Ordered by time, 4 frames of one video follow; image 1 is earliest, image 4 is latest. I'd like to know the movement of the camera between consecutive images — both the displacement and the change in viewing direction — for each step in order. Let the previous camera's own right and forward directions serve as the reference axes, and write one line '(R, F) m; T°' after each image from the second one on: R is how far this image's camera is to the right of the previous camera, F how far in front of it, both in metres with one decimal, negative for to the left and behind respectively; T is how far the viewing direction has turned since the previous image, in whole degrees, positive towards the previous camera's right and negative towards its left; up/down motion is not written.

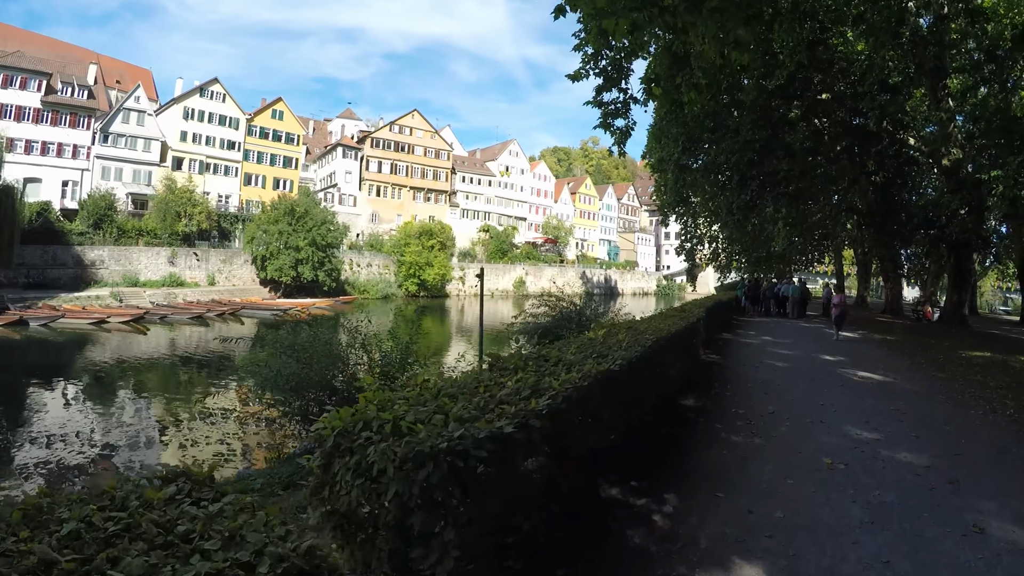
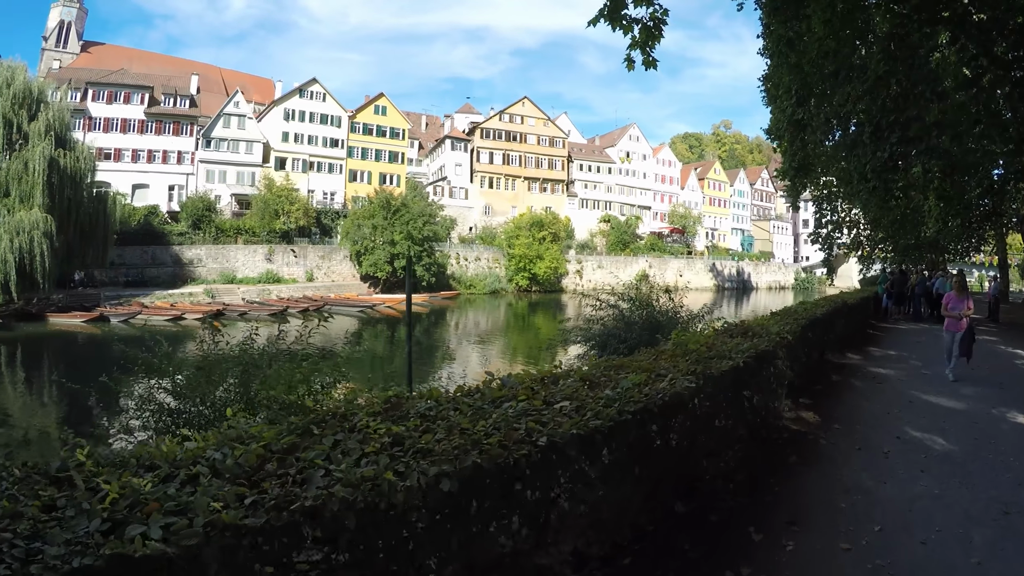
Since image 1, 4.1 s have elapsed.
(+1.4, +3.3) m; -11°
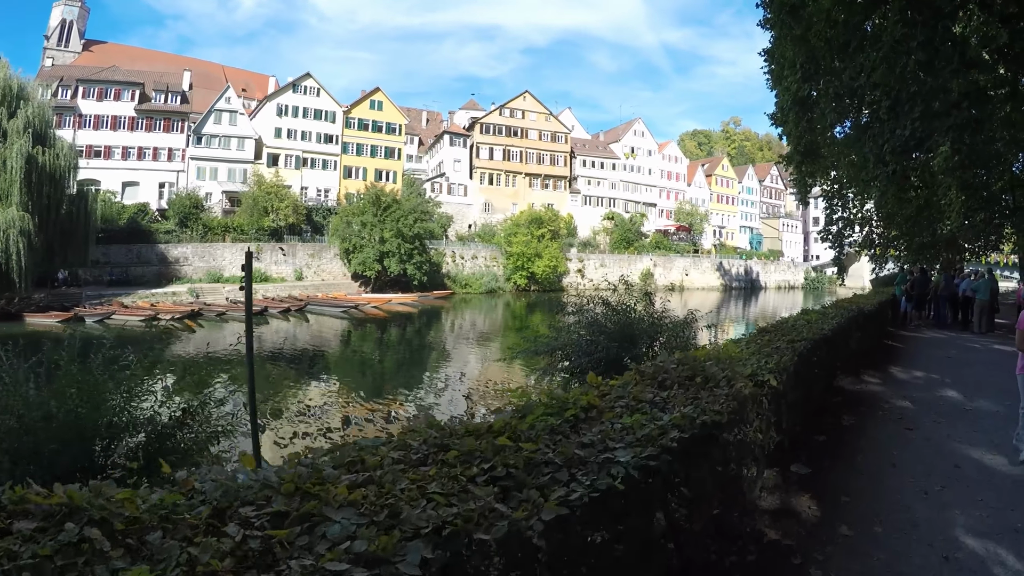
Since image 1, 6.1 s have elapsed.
(+0.7, +1.5) m; -1°
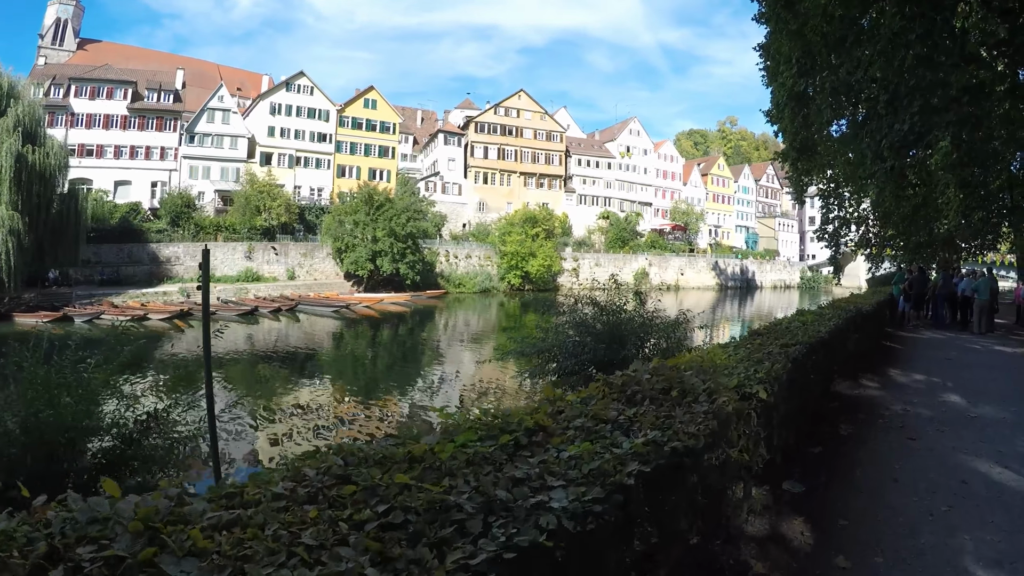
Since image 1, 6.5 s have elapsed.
(+0.1, +0.3) m; 0°
